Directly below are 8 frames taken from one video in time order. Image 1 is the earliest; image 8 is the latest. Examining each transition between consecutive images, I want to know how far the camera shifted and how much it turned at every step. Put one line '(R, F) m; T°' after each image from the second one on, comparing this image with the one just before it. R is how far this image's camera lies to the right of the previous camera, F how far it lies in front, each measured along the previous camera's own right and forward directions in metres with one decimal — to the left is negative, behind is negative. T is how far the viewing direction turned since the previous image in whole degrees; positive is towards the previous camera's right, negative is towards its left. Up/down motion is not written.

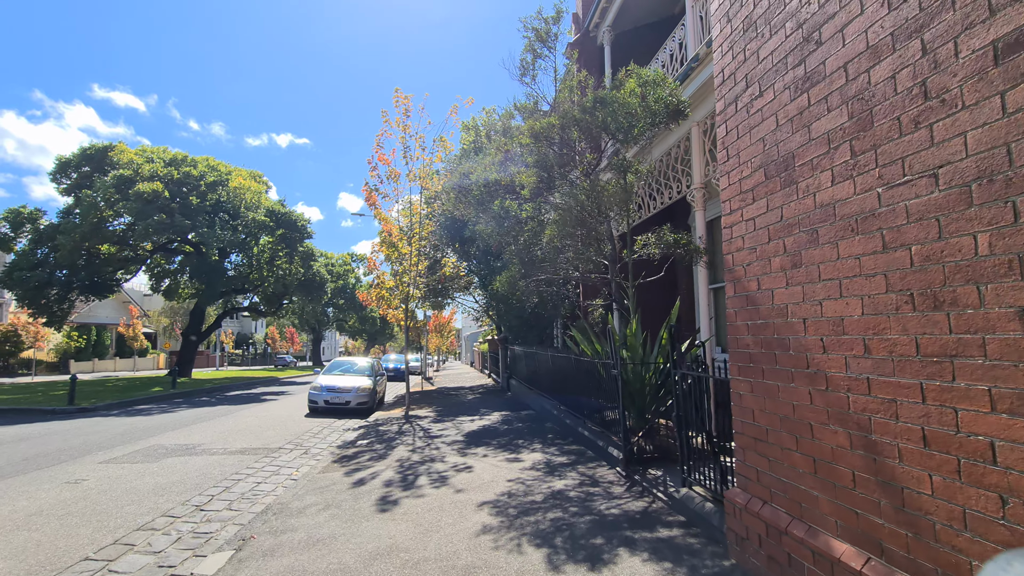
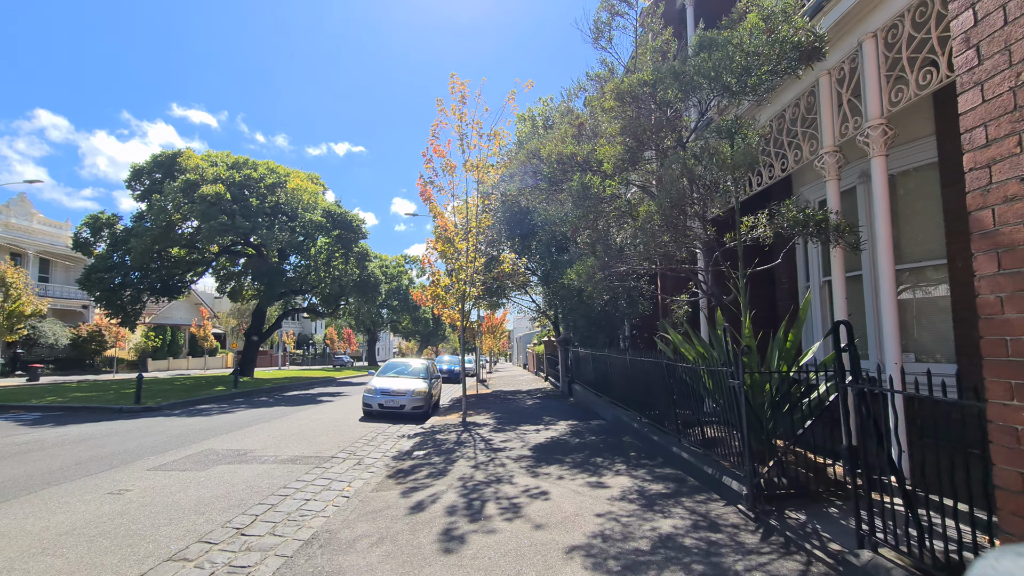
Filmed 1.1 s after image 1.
(-0.4, +1.1) m; -6°
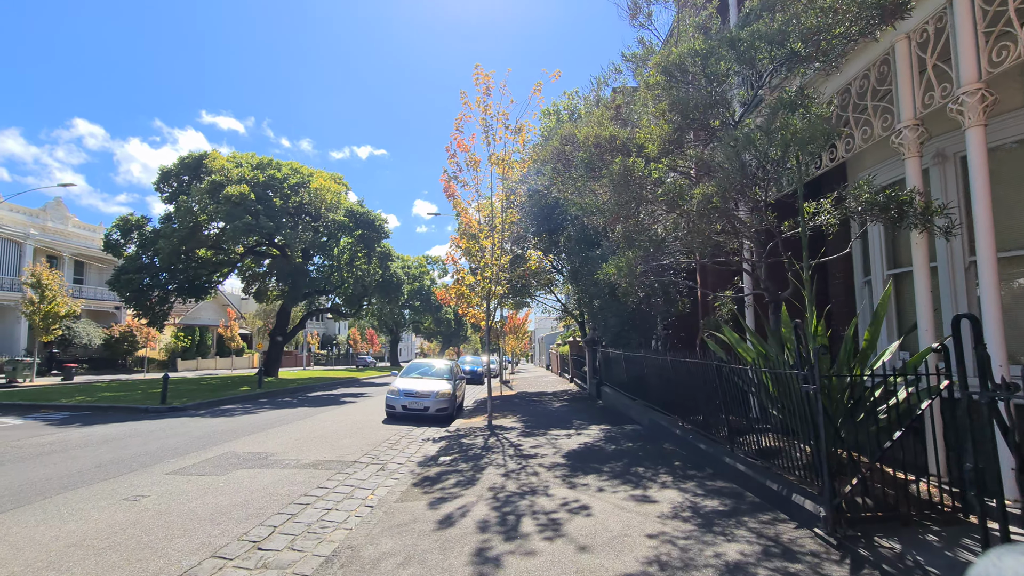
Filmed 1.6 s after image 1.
(-0.2, +0.5) m; -2°
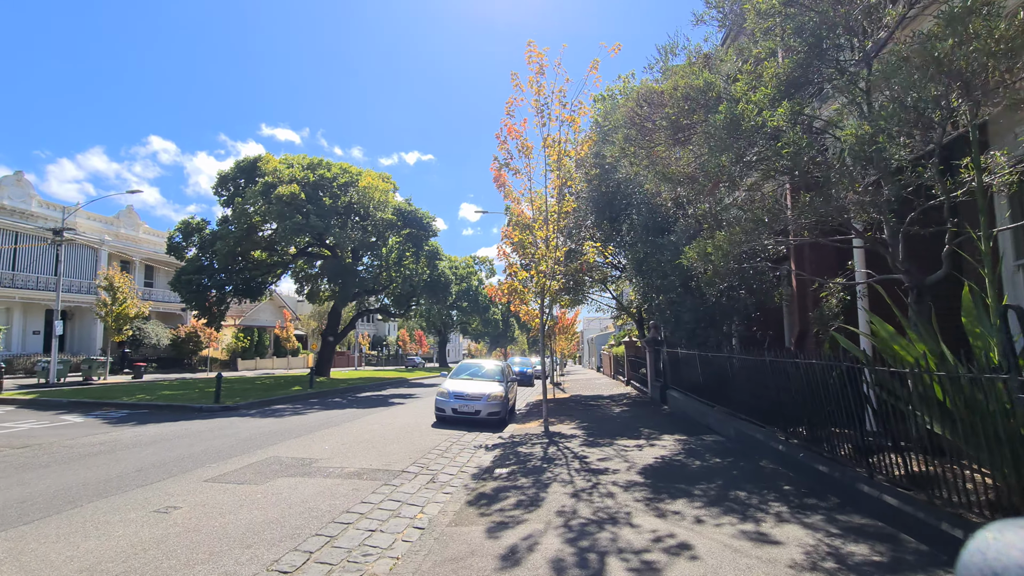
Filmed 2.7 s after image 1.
(-0.3, +1.0) m; -5°
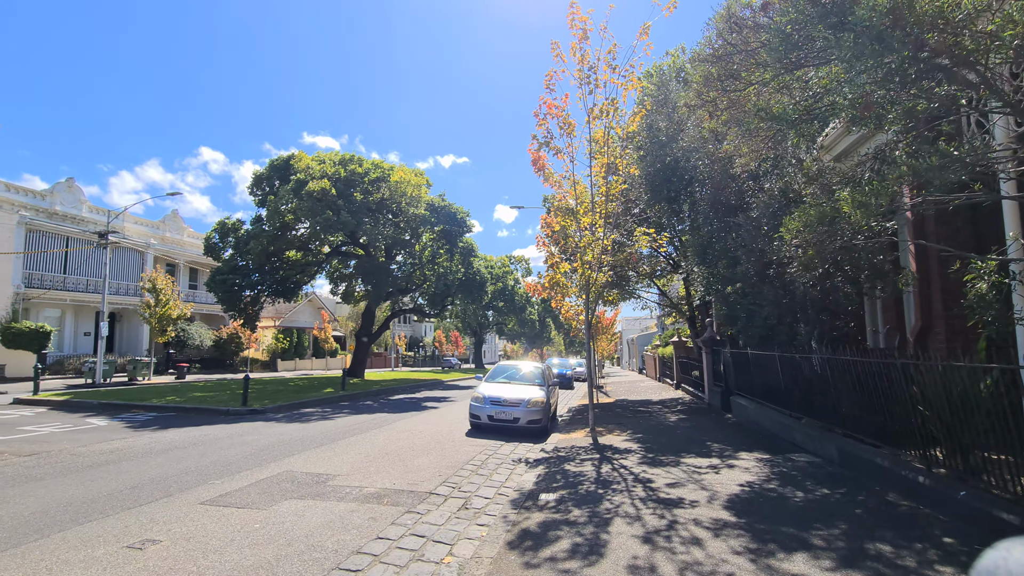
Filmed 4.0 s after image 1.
(-0.1, +1.3) m; -4°
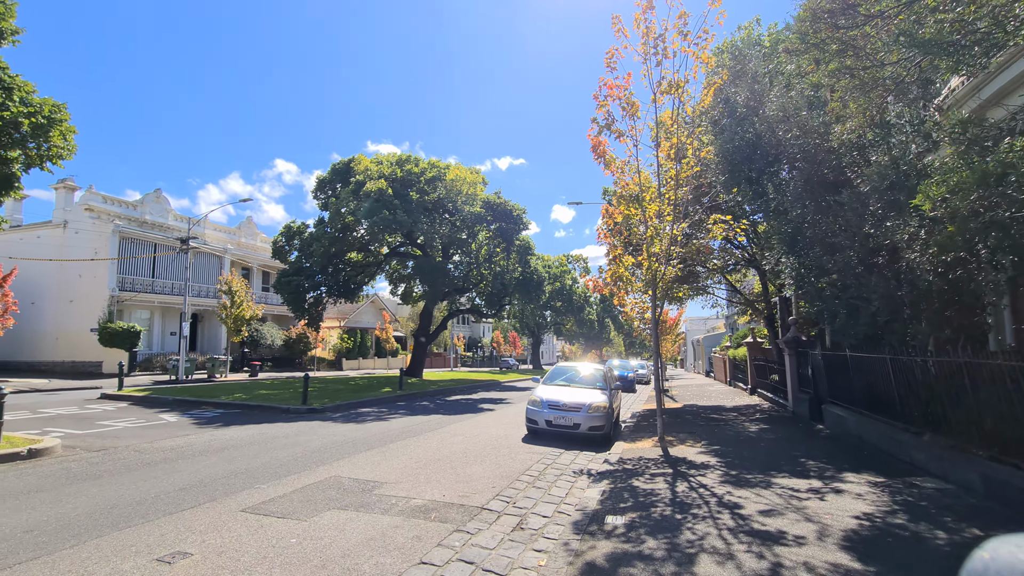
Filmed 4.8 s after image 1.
(0.0, +0.7) m; -7°
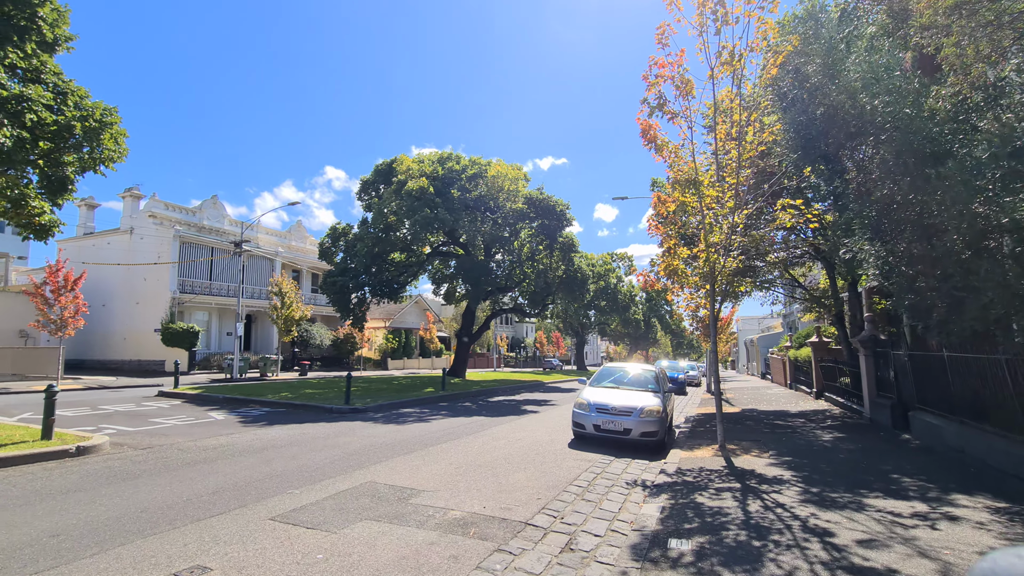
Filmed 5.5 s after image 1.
(0.0, +0.6) m; -5°
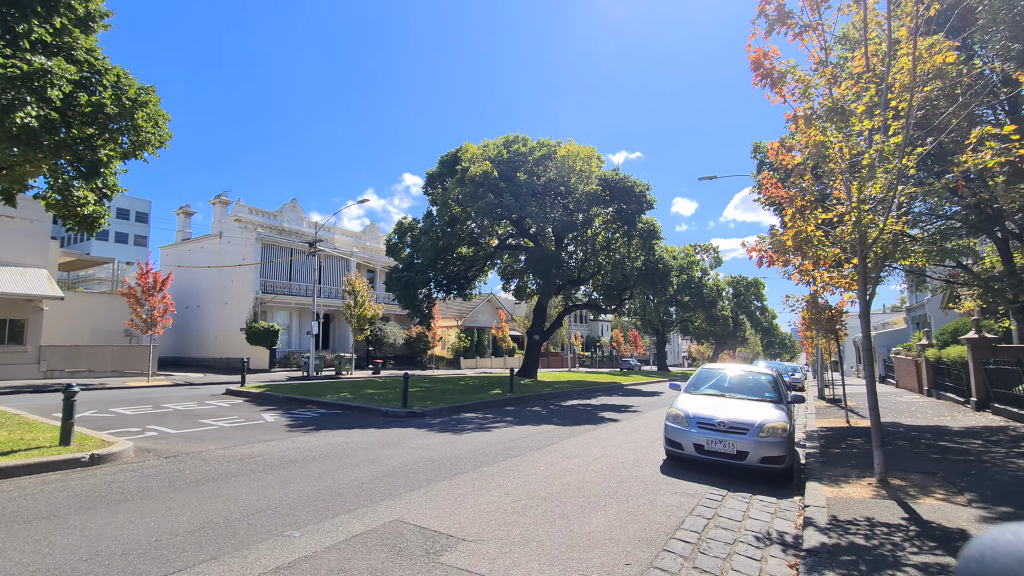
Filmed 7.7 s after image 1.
(0.0, +2.0) m; -9°
